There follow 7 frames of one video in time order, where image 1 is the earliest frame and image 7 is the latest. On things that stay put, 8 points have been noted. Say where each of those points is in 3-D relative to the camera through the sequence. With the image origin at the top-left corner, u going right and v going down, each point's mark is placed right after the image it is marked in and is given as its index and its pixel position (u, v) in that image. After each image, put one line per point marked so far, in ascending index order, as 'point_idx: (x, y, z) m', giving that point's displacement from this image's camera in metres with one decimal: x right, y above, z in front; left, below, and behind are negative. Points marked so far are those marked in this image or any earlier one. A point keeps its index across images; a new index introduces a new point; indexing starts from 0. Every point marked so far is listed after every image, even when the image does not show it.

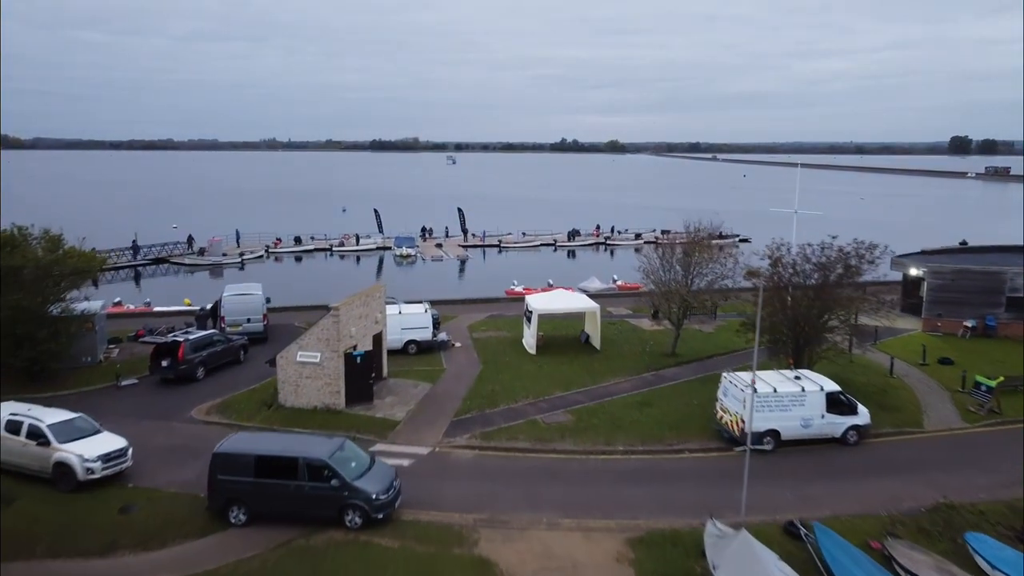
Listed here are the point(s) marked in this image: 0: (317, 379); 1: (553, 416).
0: (-4.7, -2.2, +19.8) m
1: (+1.0, -3.1, +19.6) m
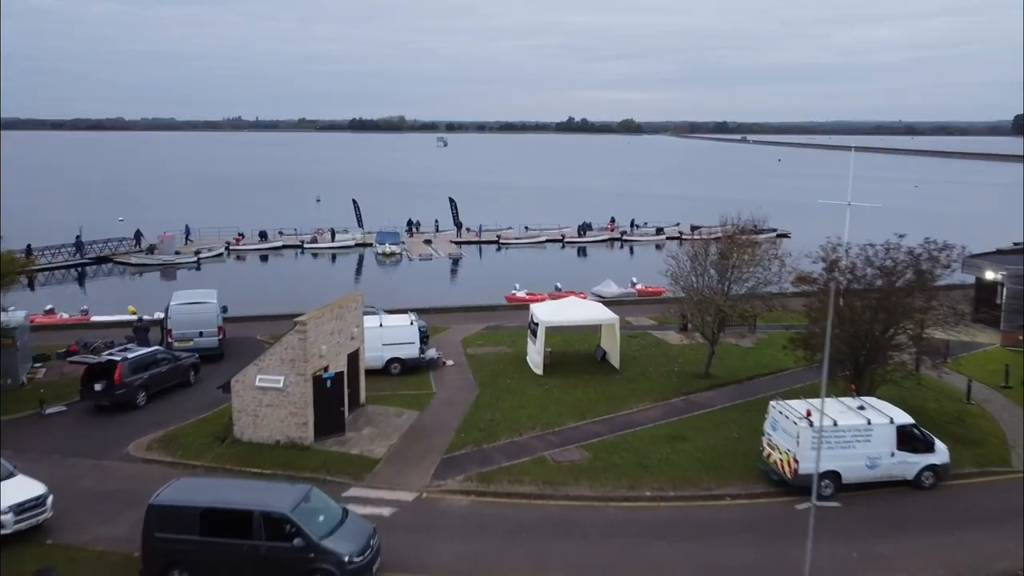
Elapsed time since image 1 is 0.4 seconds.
0: (-4.7, -2.4, +16.5) m
1: (+1.0, -3.3, +16.3) m
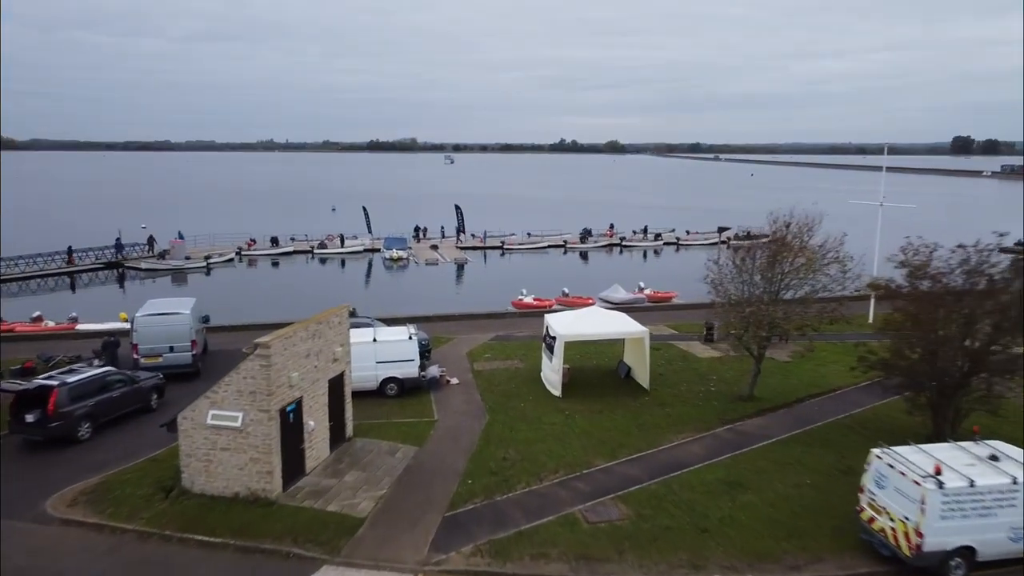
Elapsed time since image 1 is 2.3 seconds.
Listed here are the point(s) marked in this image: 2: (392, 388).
0: (-4.3, -2.6, +13.0) m
1: (+1.4, -3.5, +12.8) m
2: (-2.7, -2.2, +18.3) m
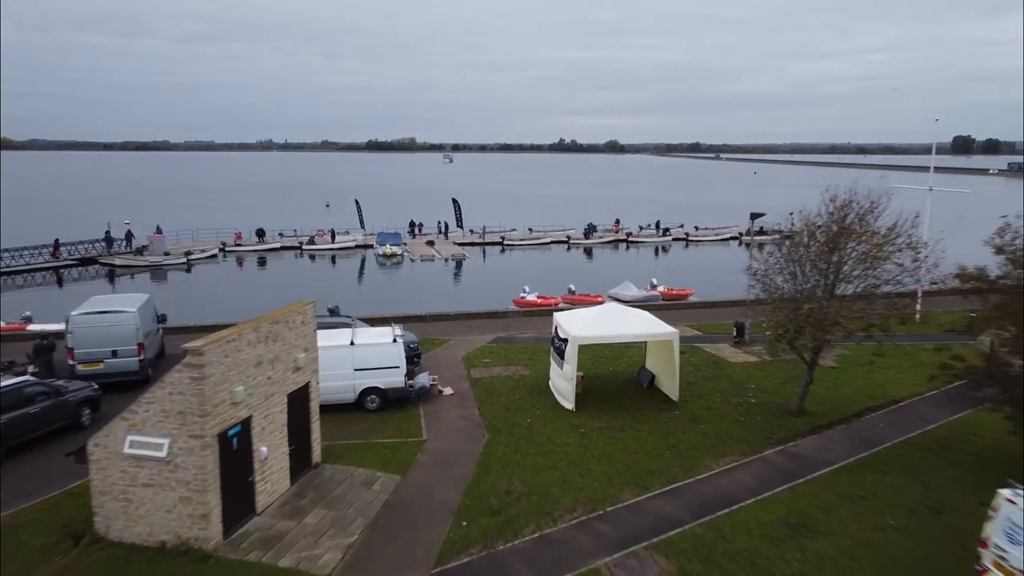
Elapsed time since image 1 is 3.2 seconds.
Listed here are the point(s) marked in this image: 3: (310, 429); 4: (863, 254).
0: (-4.3, -2.5, +10.0) m
1: (+1.5, -3.3, +9.9) m
2: (-2.6, -2.1, +15.3) m
3: (-3.1, -2.2, +12.5) m
4: (+6.1, +0.6, +14.2) m
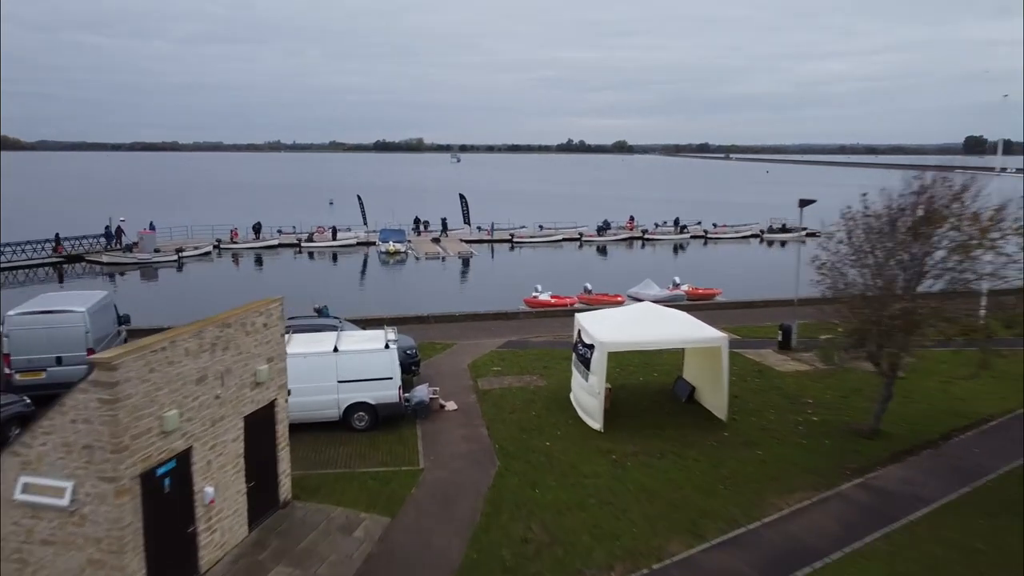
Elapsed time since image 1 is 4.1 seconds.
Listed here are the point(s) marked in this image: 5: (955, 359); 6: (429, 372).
0: (-4.1, -2.4, +7.5) m
1: (+1.6, -3.3, +7.3) m
2: (-2.4, -2.0, +12.8) m
3: (-2.9, -2.1, +10.0) m
4: (+6.3, +0.7, +11.6) m
5: (+8.7, -1.4, +16.2) m
6: (-1.6, -1.6, +16.2) m
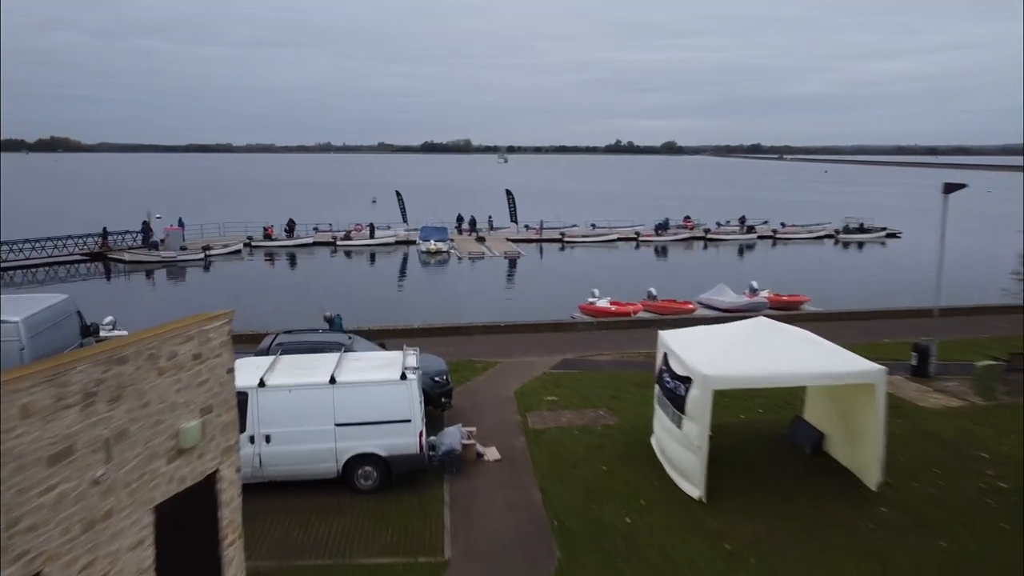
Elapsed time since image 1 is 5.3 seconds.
0: (-3.7, -2.5, +4.1) m
1: (+2.0, -3.4, +3.6) m
2: (-1.6, -2.1, +9.3) m
3: (-2.3, -2.2, +6.5) m
4: (+7.0, +0.5, +7.6) m
5: (+9.6, -1.5, +12.1) m
6: (-0.7, -1.7, +12.6) m
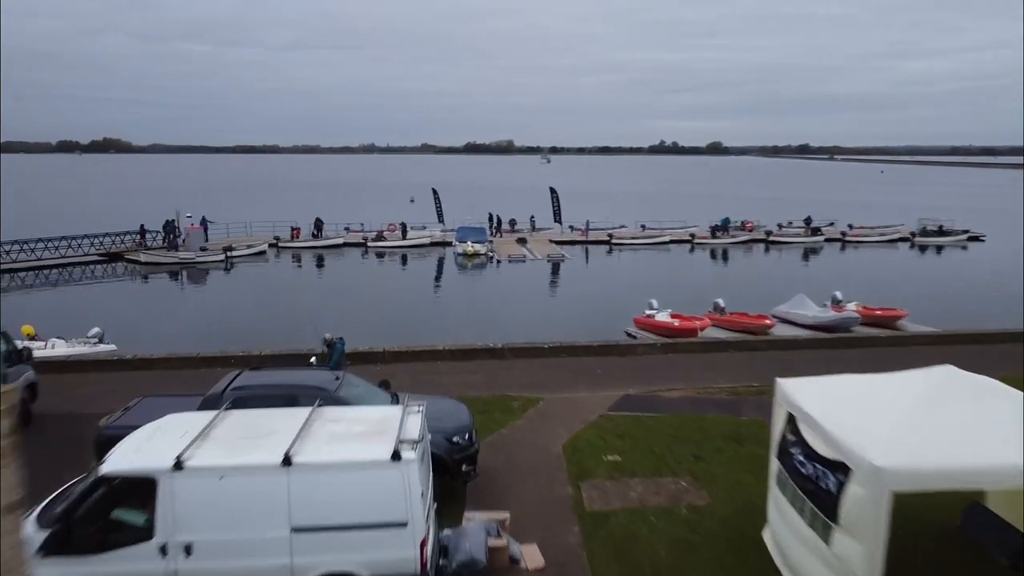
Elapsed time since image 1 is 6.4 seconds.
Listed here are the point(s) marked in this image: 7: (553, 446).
0: (-3.5, -2.7, +1.0) m
1: (+2.1, -3.6, +0.1) m
2: (-1.3, -2.3, +6.0) m
3: (-2.1, -2.4, +3.3) m
4: (+7.3, +0.2, +3.9) m
5: (+10.1, -1.9, +8.3) m
6: (-0.2, -2.0, +9.3) m
7: (+0.5, -1.9, +10.1) m
